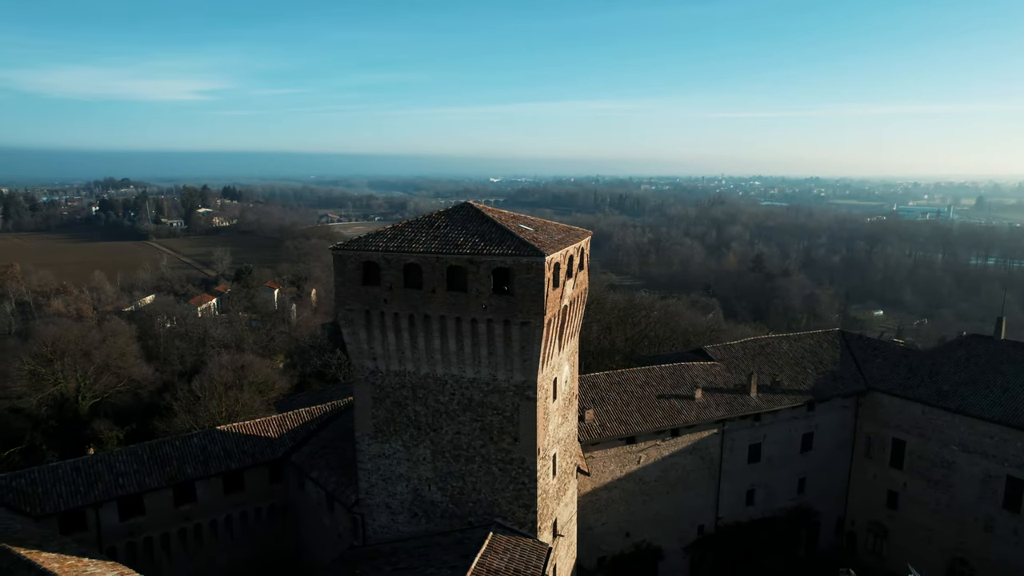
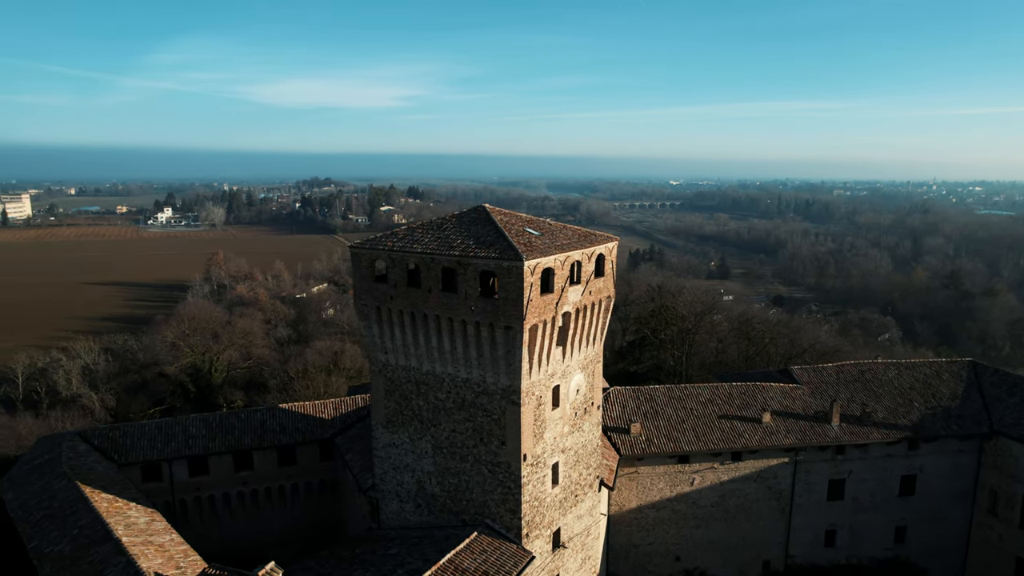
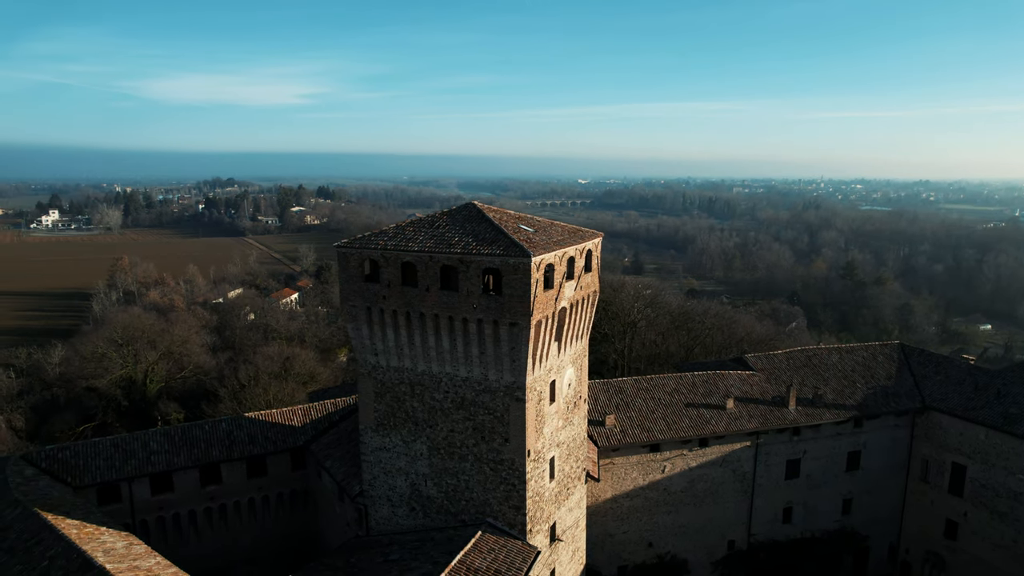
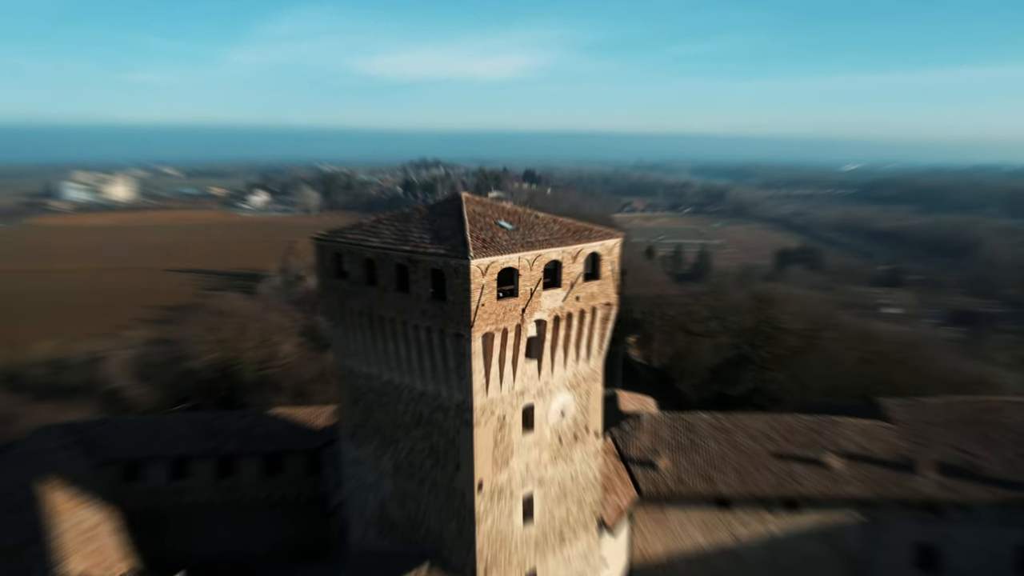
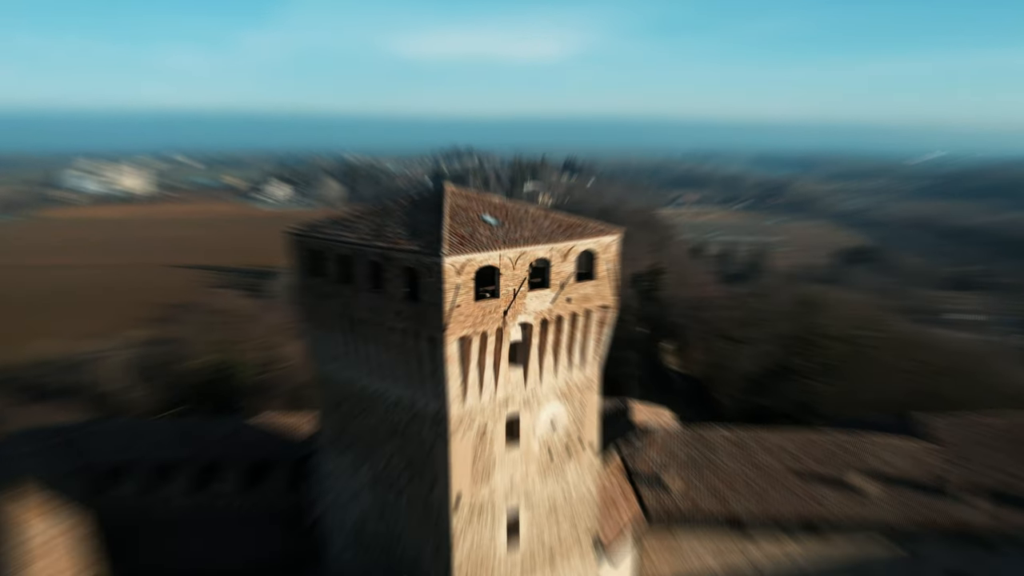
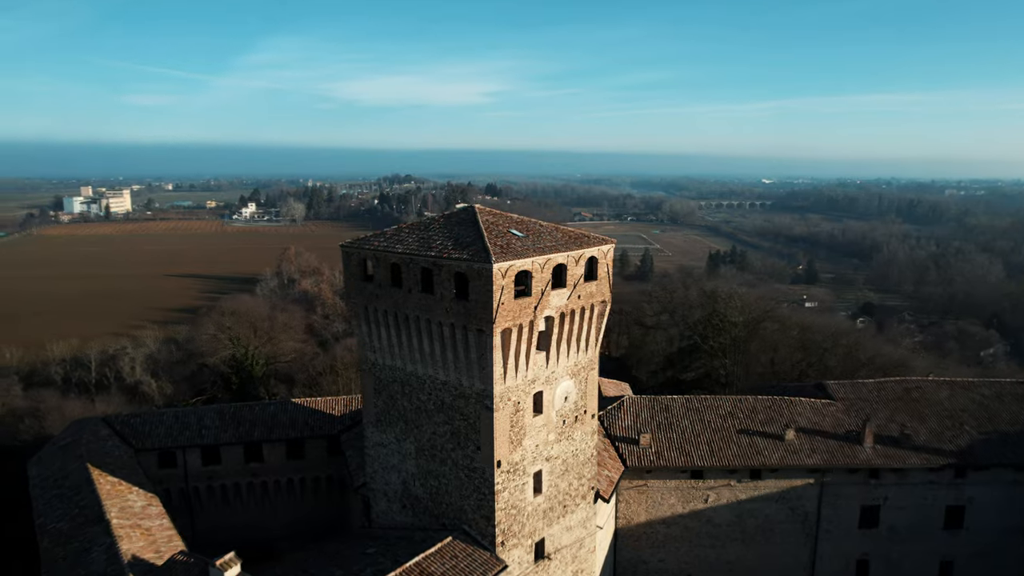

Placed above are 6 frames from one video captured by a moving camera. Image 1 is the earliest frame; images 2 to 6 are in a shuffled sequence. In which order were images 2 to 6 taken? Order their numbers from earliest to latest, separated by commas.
3, 2, 6, 4, 5
